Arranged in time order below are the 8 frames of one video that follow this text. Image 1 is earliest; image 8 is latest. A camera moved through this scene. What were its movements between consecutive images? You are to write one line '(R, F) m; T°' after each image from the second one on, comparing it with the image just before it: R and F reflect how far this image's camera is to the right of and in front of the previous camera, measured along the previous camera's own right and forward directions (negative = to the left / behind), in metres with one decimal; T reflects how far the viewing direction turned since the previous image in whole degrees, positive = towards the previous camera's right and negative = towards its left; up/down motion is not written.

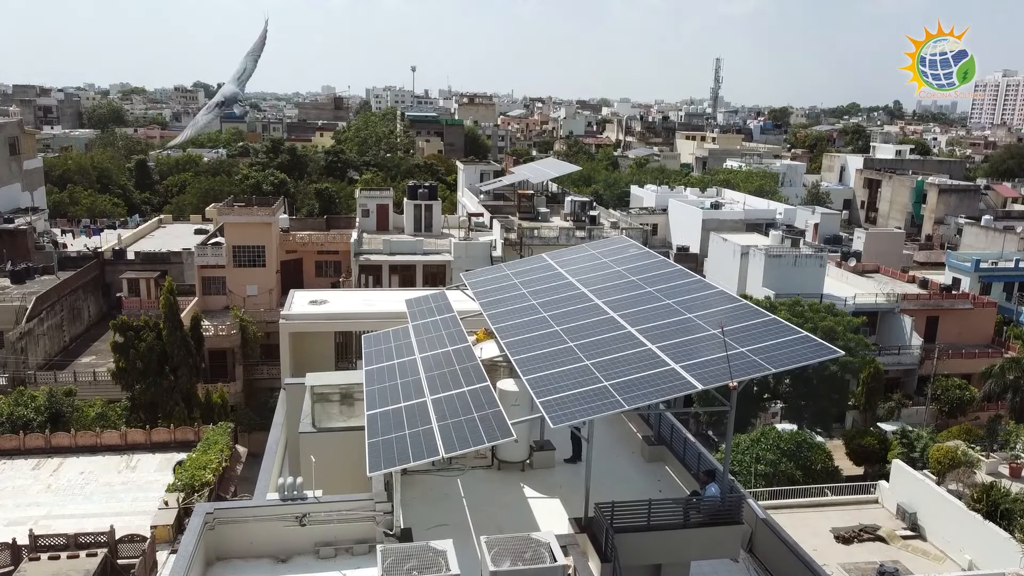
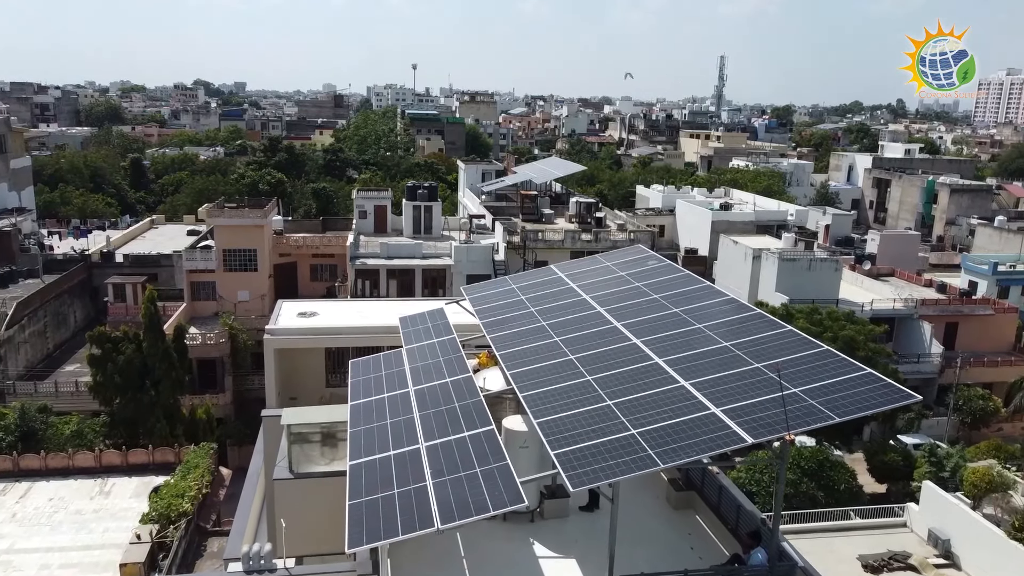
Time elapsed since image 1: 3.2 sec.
(-0.1, +1.8) m; 0°
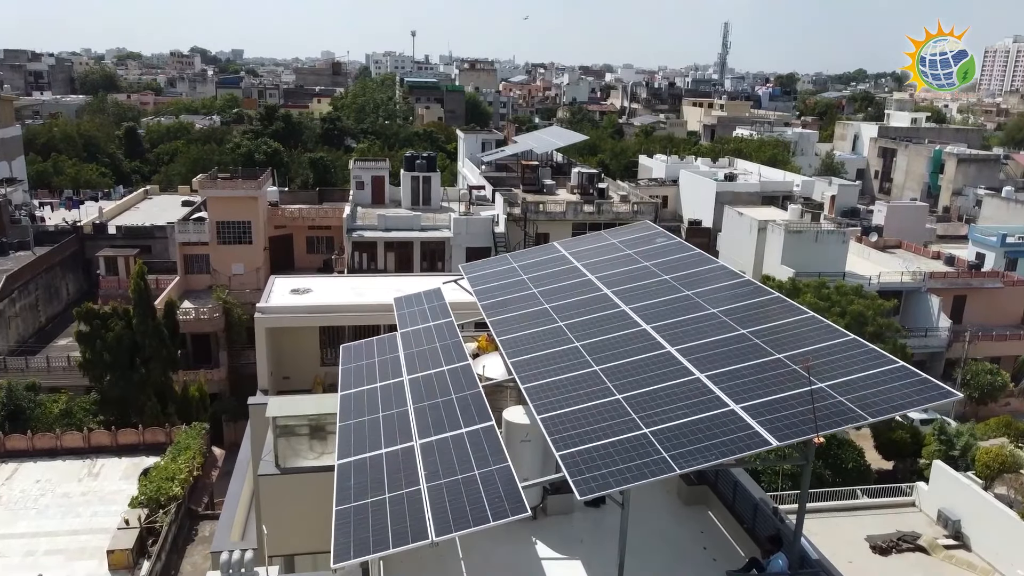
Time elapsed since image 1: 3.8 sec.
(0.0, +0.8) m; 0°
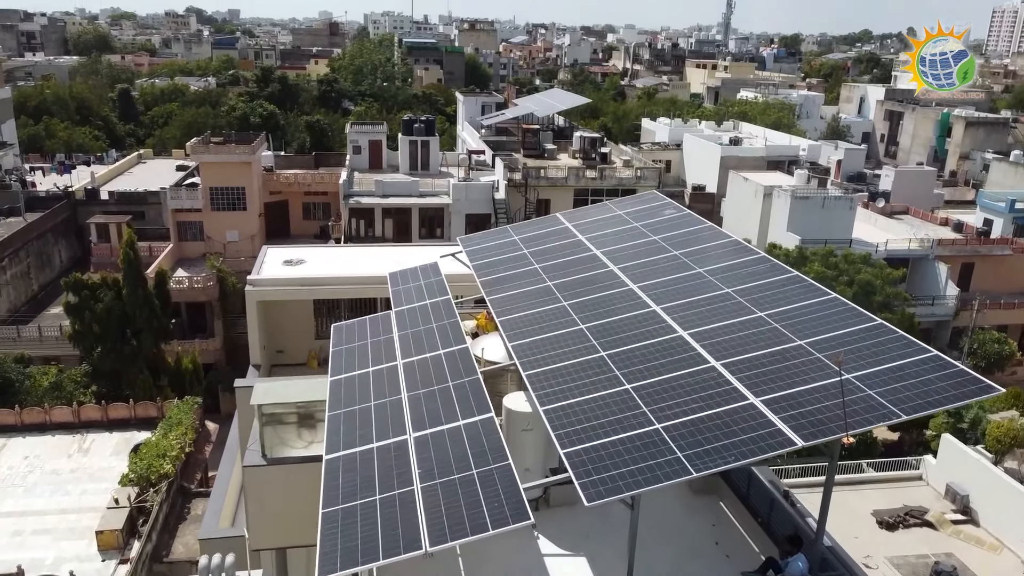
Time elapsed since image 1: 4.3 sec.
(0.0, +0.7) m; 0°
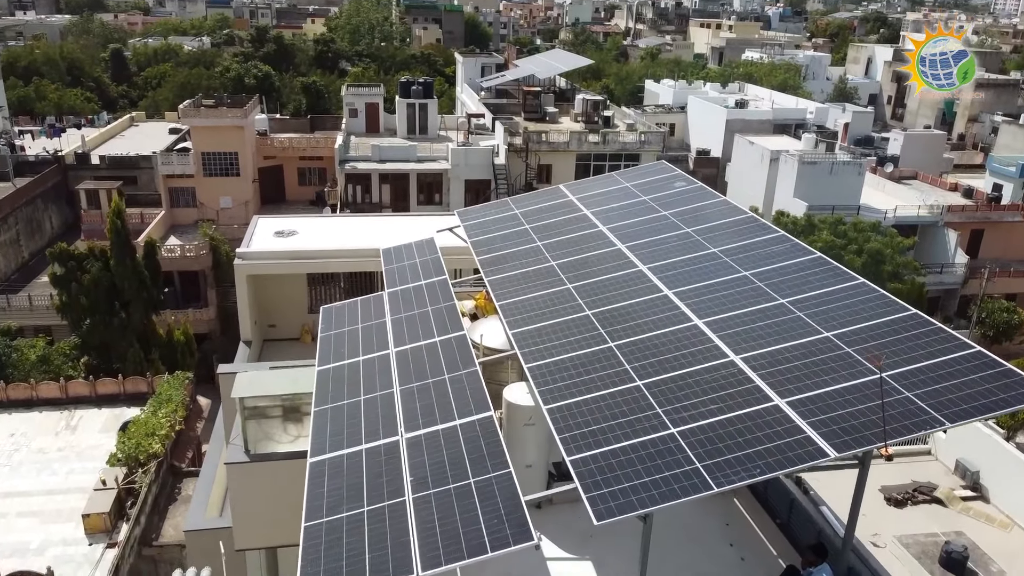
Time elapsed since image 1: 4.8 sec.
(0.0, +0.8) m; 0°
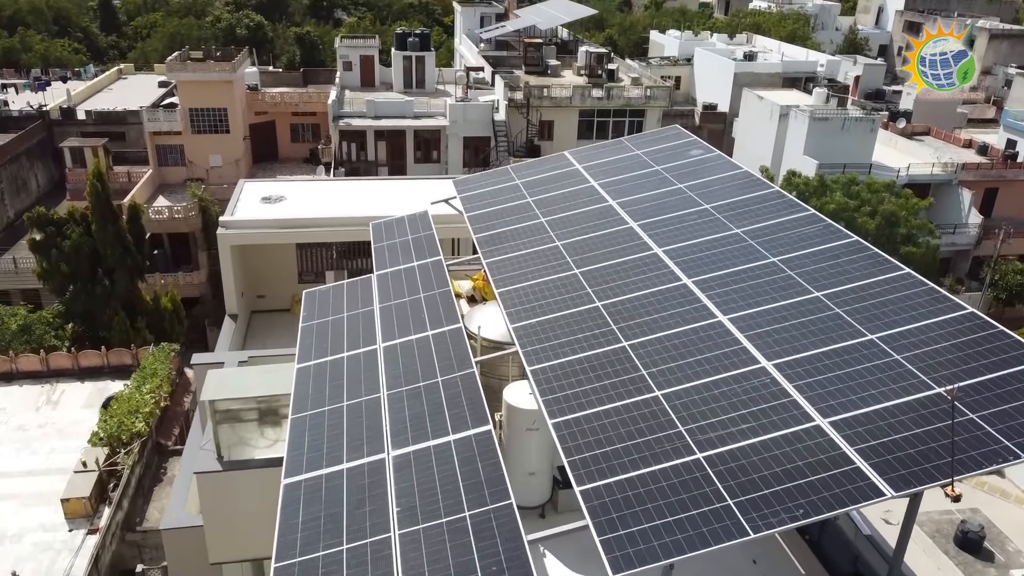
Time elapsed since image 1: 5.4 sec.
(0.0, +1.0) m; 0°
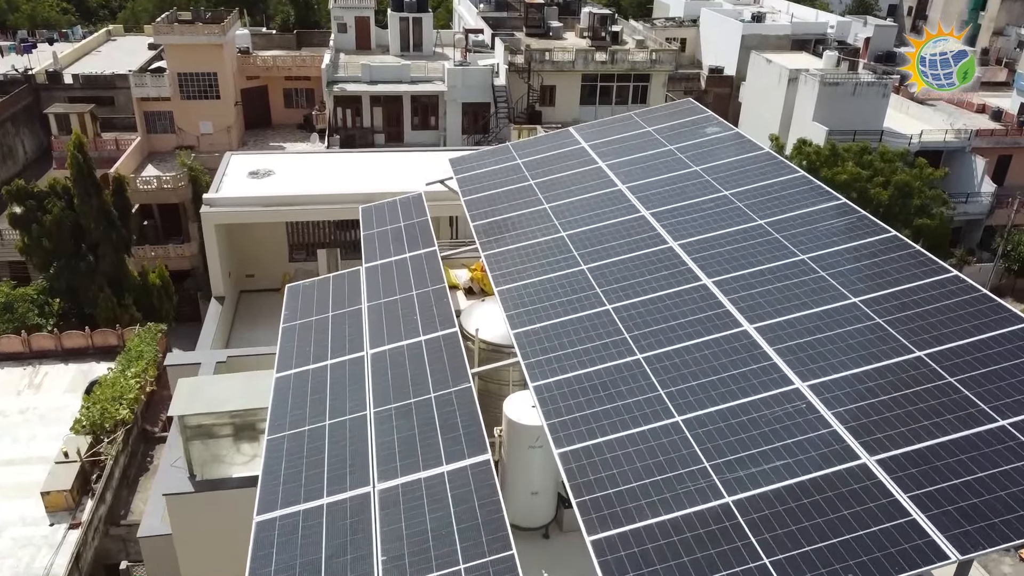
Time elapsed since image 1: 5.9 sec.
(0.0, +0.9) m; 0°
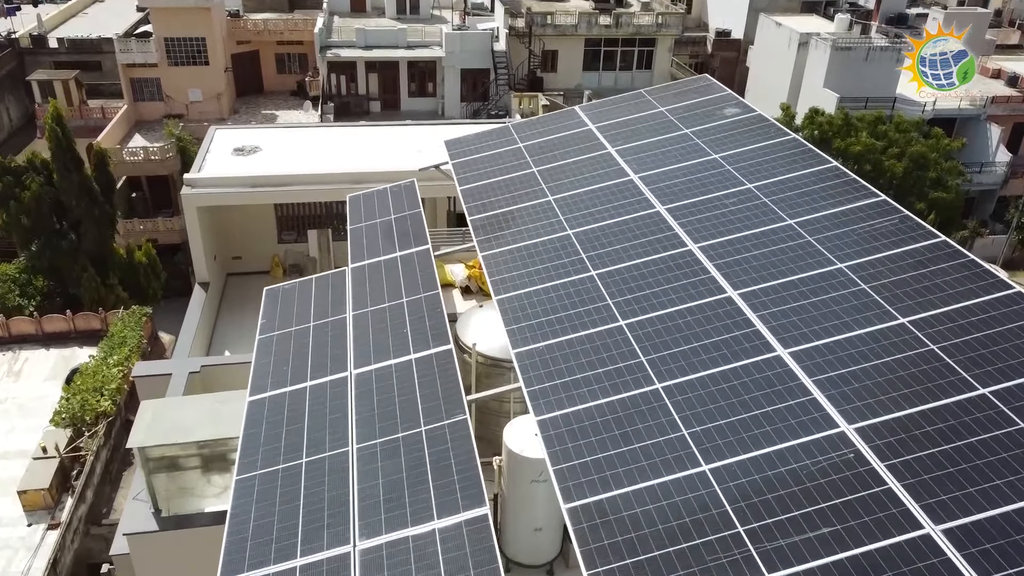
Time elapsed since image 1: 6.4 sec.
(0.0, +0.9) m; 0°
